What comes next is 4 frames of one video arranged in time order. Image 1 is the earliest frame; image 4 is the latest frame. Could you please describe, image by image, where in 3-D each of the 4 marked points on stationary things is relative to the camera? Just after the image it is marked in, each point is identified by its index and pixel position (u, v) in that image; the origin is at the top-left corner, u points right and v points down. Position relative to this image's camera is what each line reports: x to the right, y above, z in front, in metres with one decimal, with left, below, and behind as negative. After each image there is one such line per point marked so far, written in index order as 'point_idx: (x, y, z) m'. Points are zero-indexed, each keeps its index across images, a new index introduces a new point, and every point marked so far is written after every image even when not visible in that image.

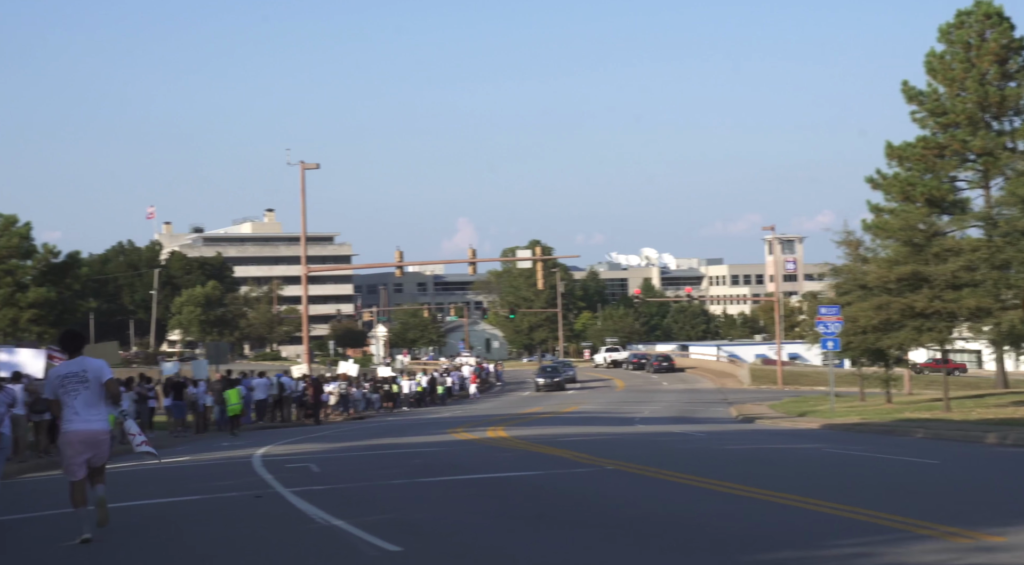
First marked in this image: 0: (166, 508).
0: (-4.1, -2.7, +18.2) m
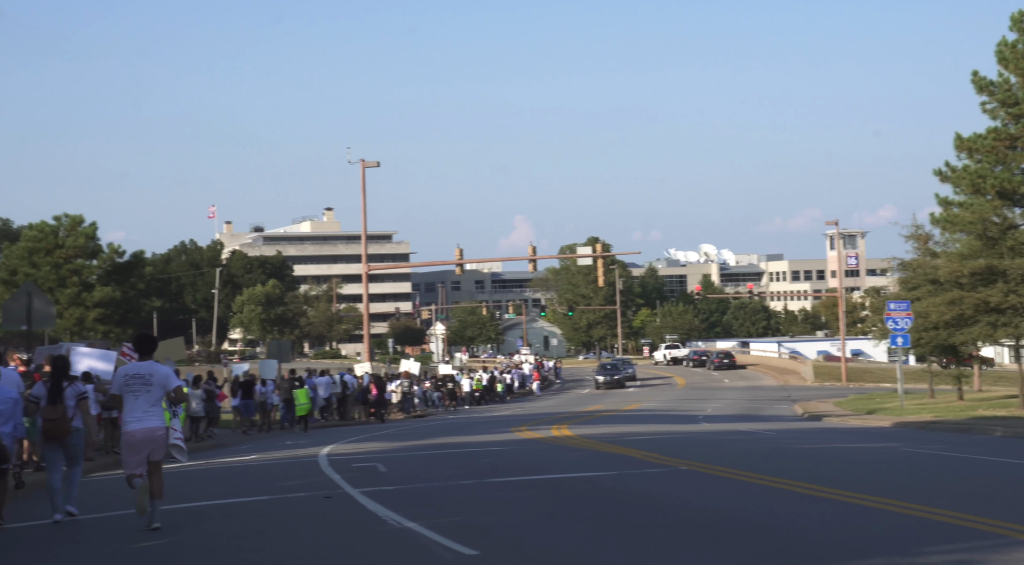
0: (-3.3, -2.7, +18.1) m
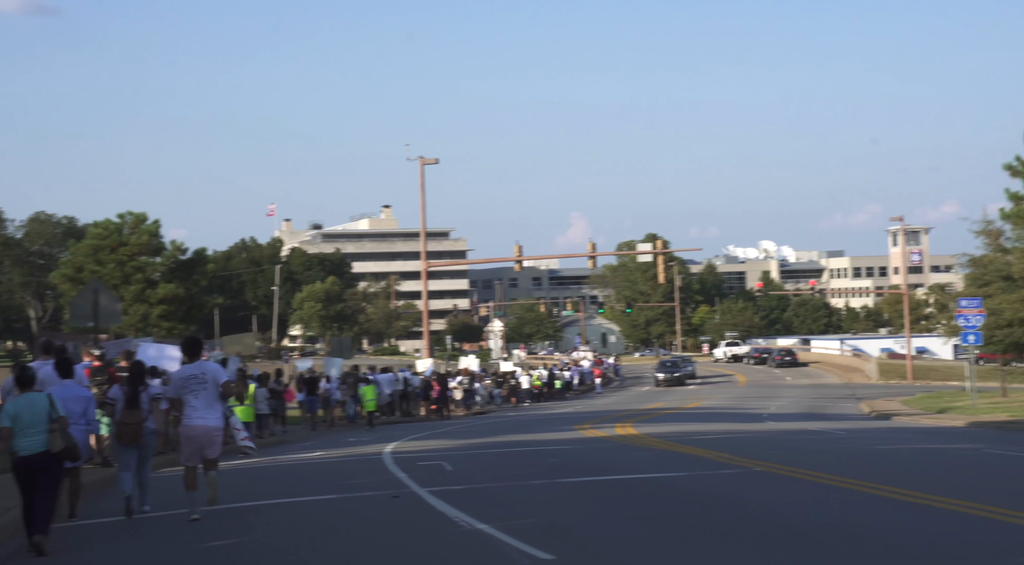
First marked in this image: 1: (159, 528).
0: (-2.5, -2.6, +17.9) m
1: (-4.0, -2.8, +17.6) m
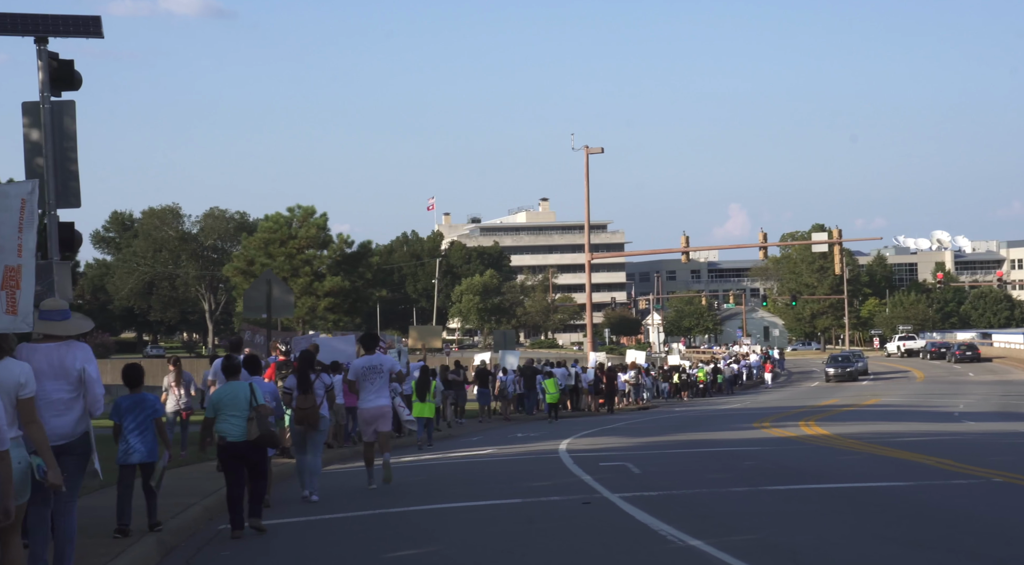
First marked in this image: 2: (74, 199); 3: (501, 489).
0: (-0.3, -2.5, +16.4) m
1: (-1.9, -2.7, +16.2) m
2: (-5.0, +0.9, +17.3) m
3: (-0.2, -2.6, +18.8) m
